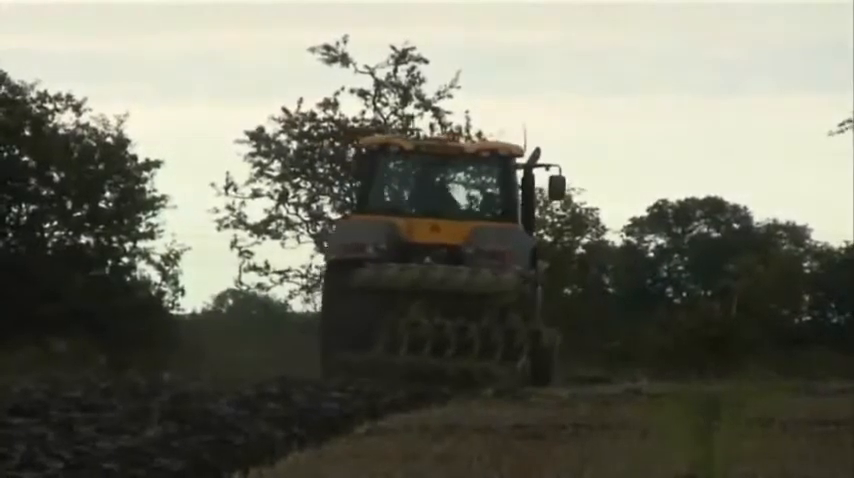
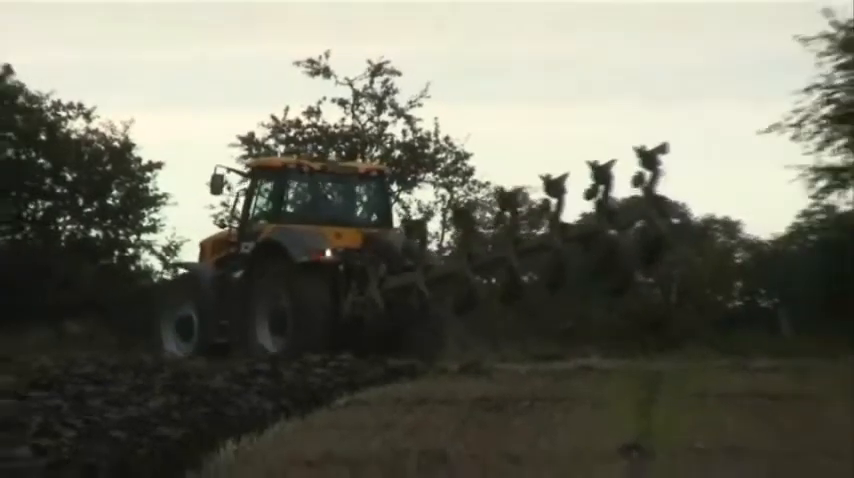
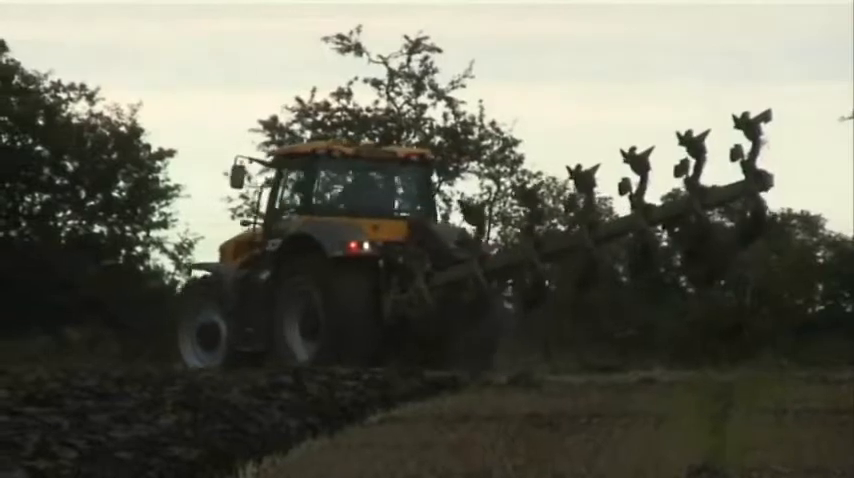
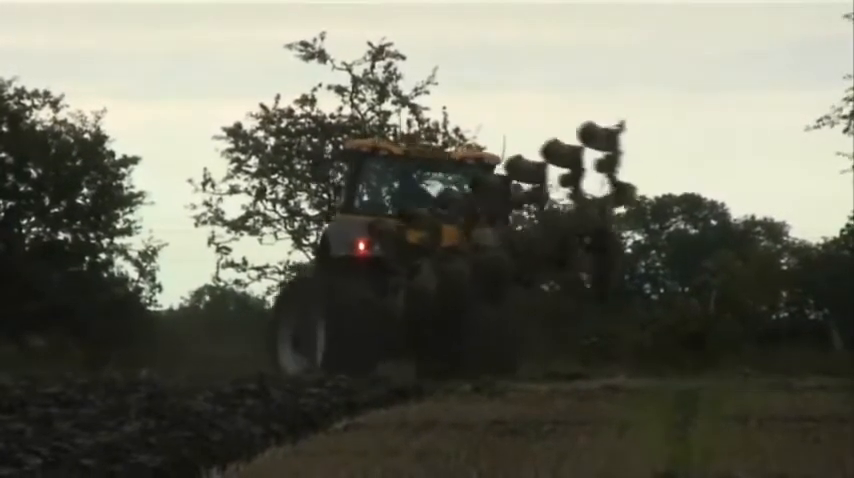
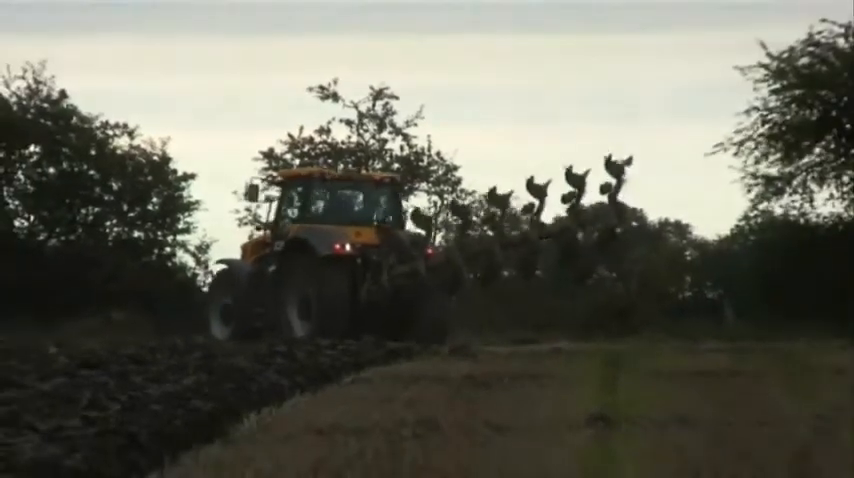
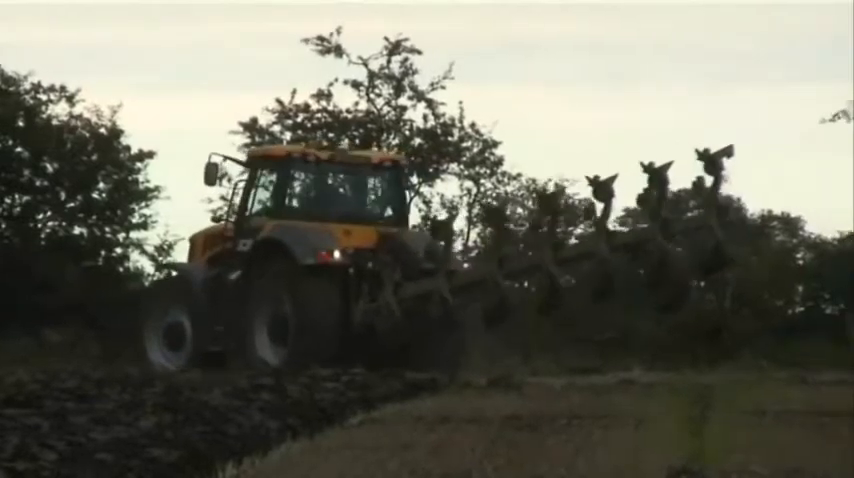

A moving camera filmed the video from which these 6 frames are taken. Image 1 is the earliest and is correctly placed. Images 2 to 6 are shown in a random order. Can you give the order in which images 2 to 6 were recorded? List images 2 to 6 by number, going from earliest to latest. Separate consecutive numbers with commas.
4, 3, 6, 2, 5
